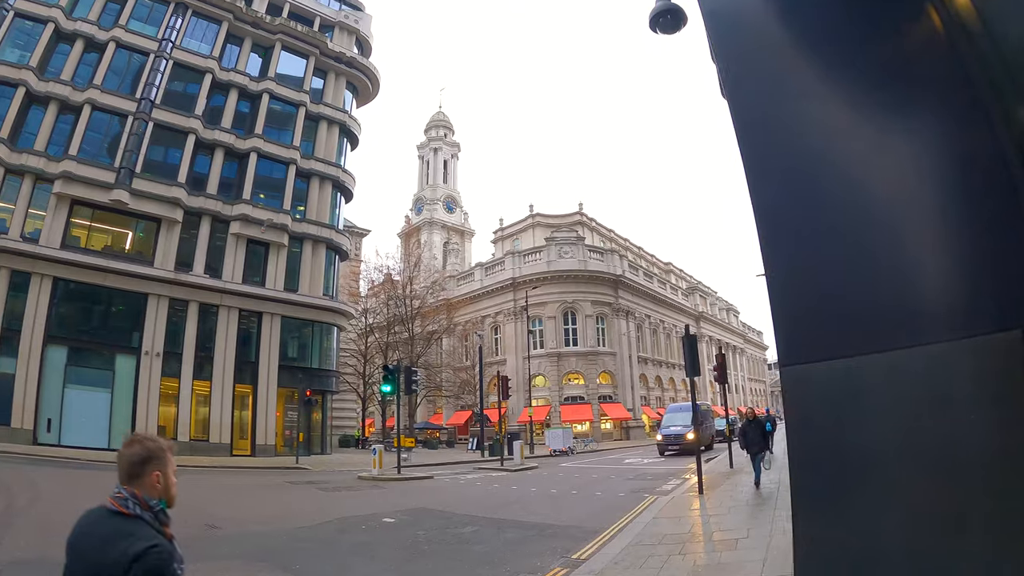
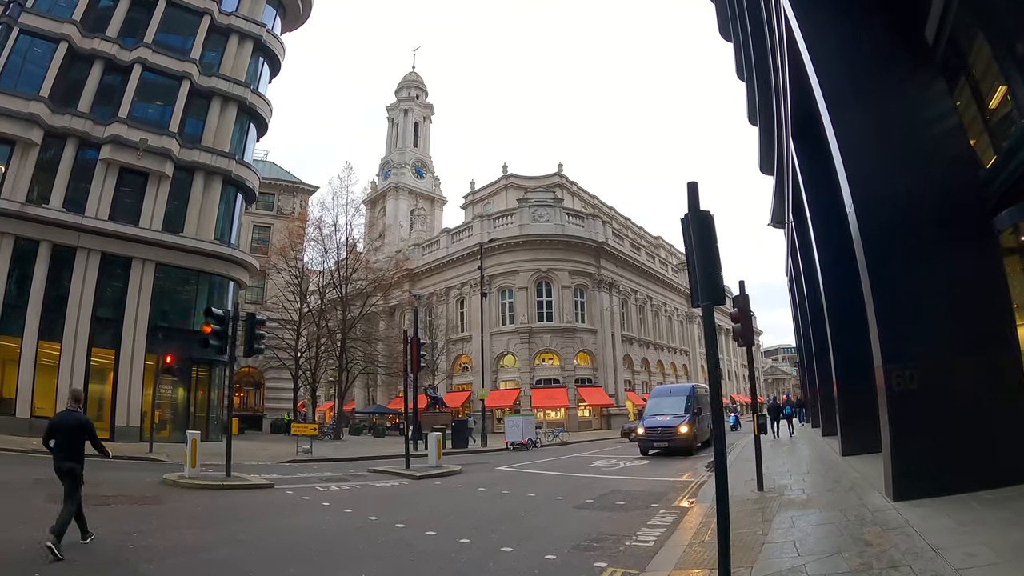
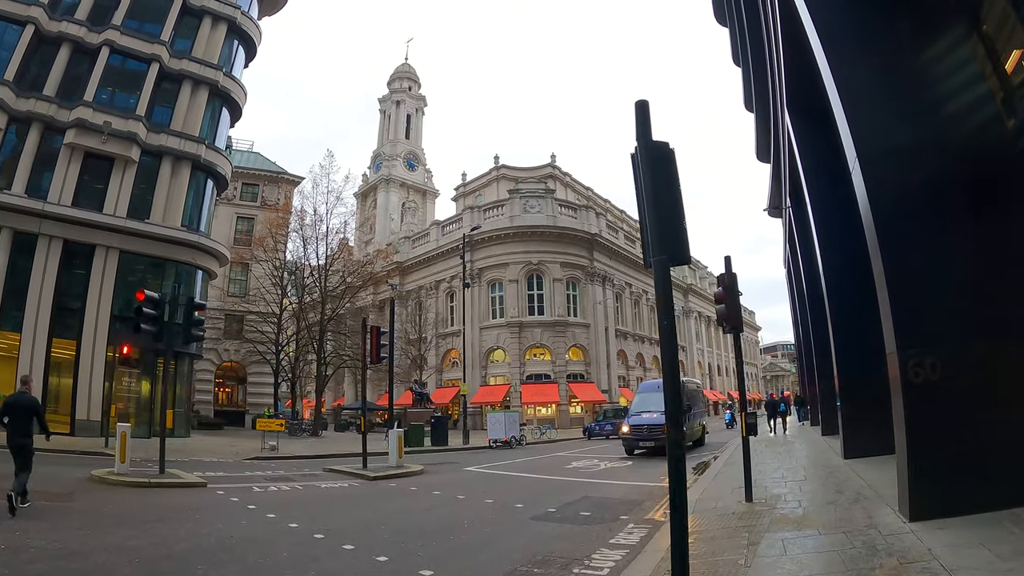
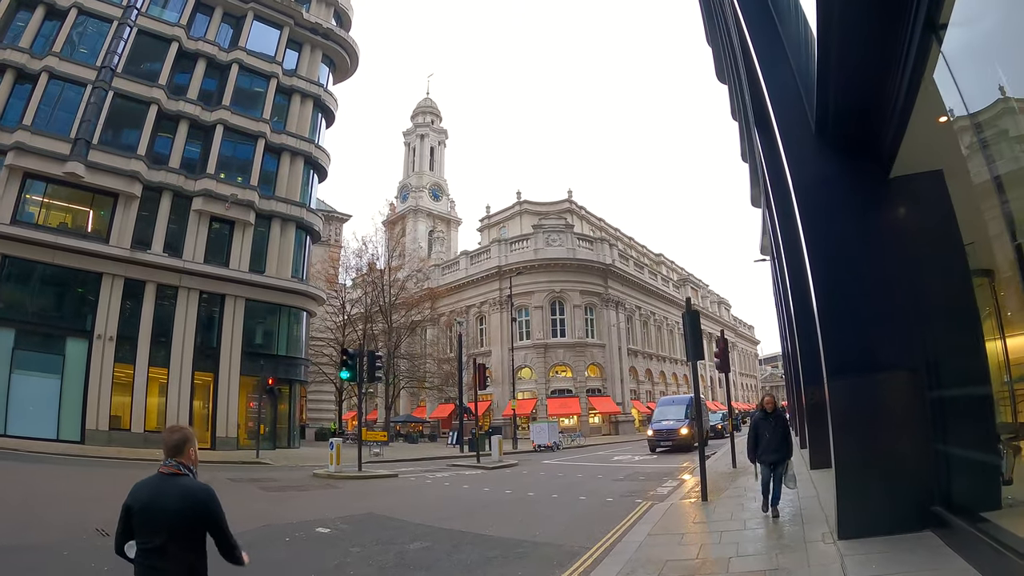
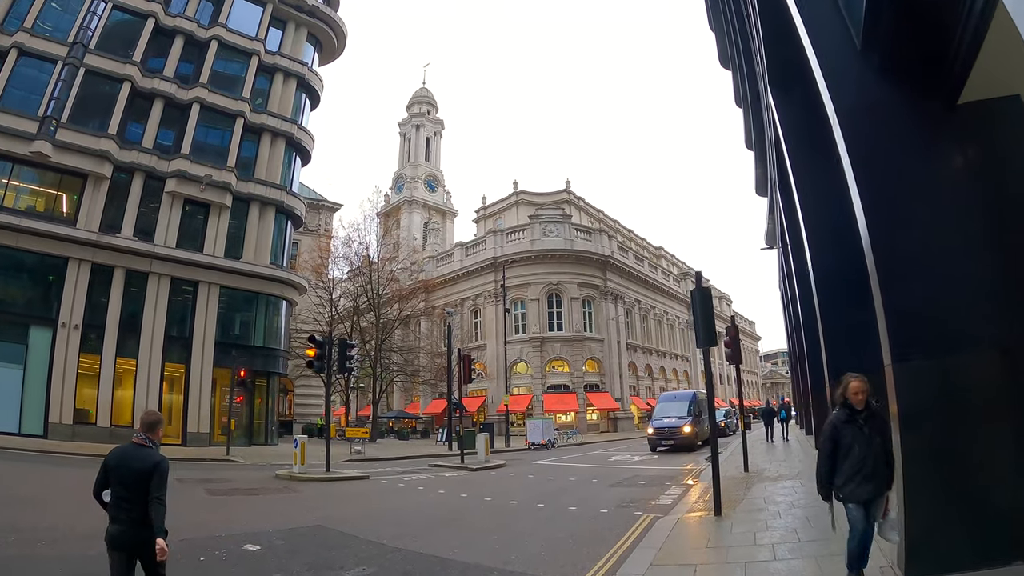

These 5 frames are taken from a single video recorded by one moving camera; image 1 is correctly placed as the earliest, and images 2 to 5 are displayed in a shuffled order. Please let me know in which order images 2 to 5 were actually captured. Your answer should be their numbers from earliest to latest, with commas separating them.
4, 5, 2, 3
